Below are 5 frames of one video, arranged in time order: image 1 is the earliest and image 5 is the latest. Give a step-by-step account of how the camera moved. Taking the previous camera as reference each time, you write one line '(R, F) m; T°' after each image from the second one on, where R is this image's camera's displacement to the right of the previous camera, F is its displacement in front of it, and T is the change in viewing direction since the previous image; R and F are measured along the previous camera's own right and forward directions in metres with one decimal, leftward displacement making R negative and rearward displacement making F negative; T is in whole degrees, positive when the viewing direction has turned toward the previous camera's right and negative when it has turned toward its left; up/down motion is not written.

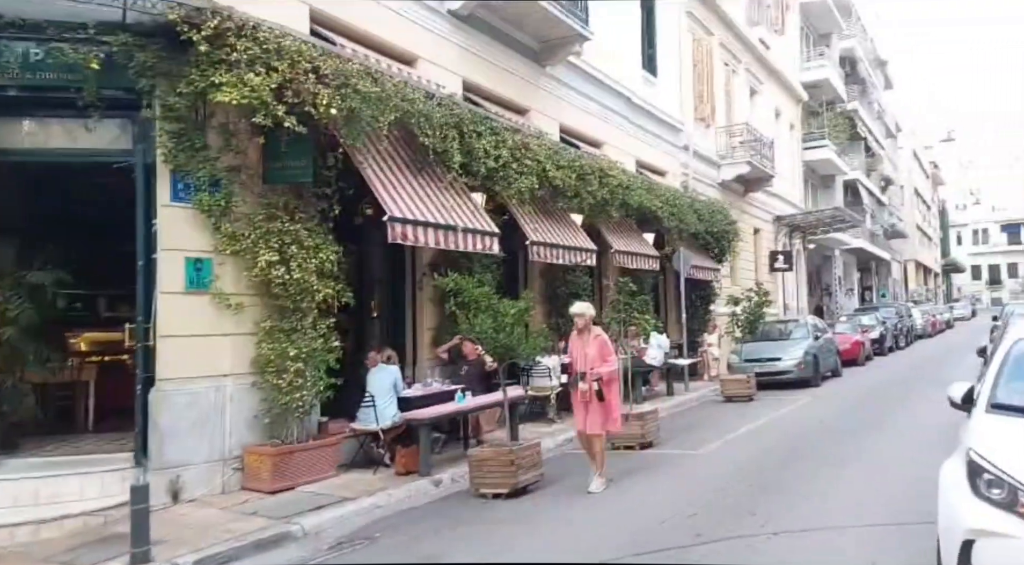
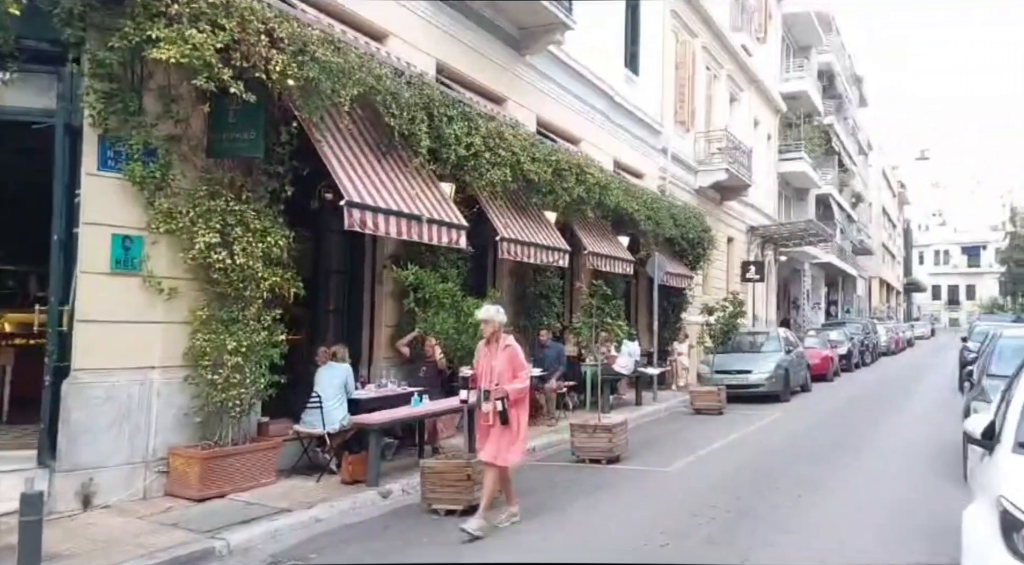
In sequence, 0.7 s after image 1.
(0.0, +0.7) m; +2°
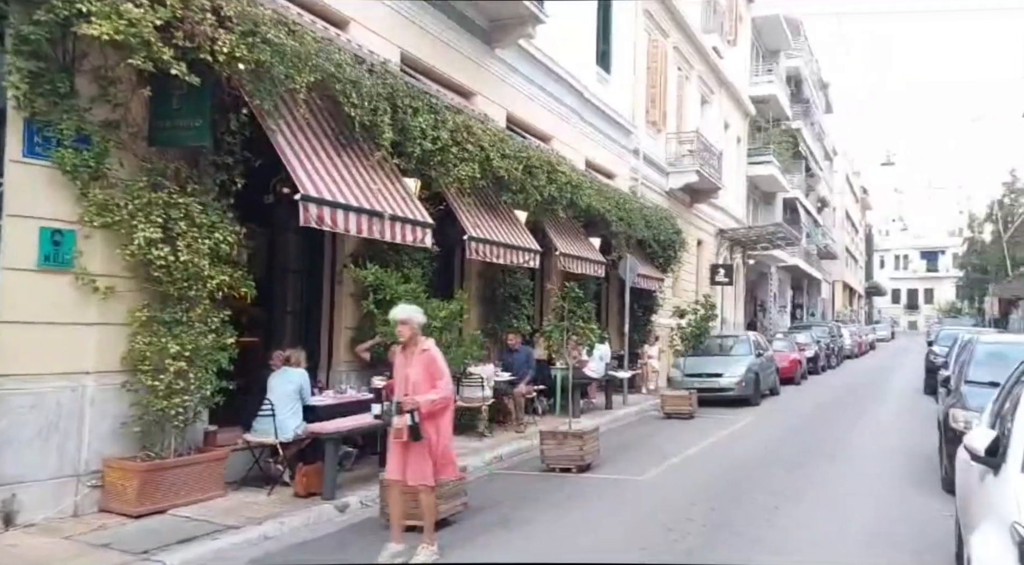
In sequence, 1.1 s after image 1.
(0.0, +0.5) m; +2°
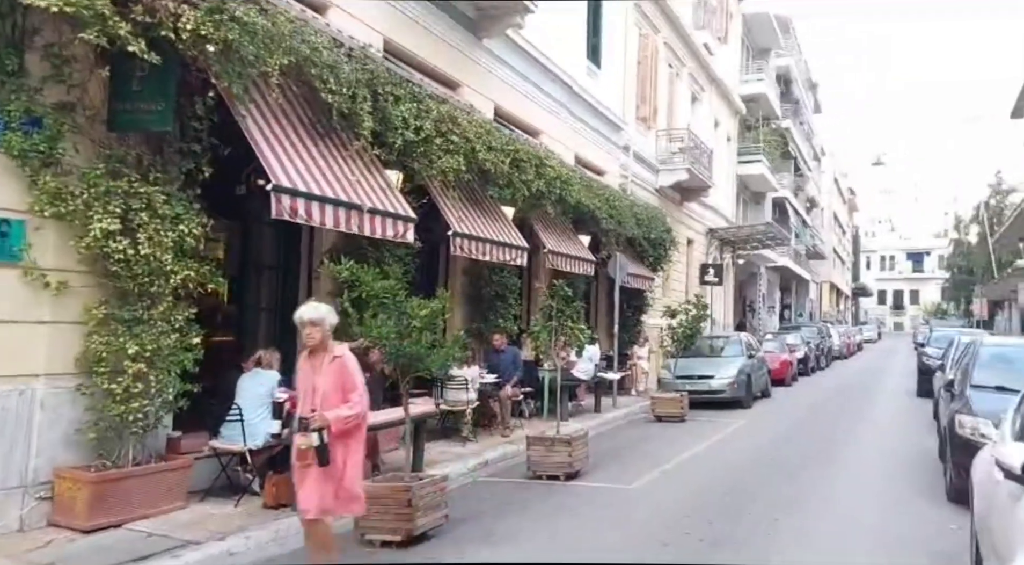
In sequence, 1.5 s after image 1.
(0.0, +0.5) m; +1°
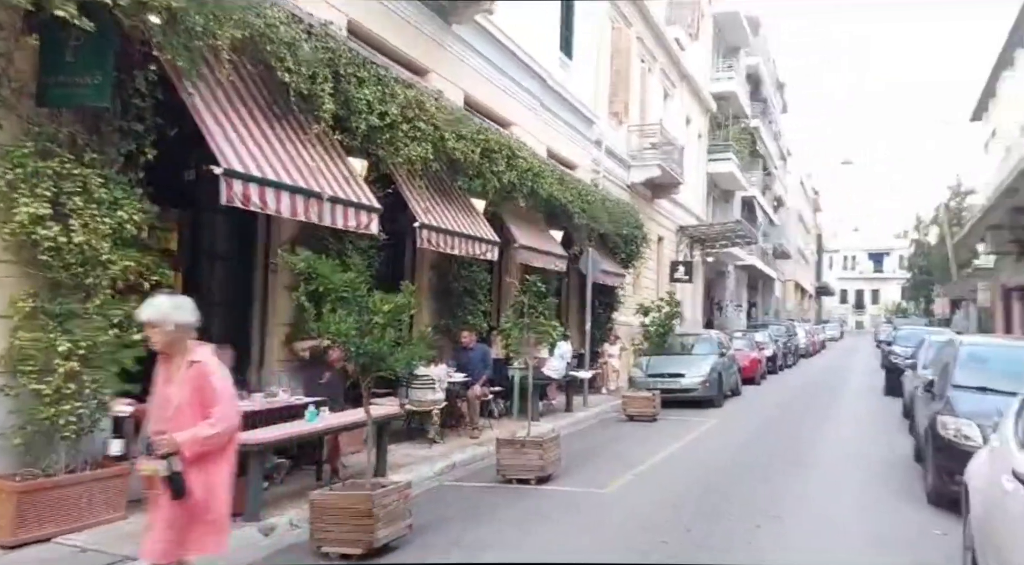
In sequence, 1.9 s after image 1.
(0.0, +0.5) m; +2°
